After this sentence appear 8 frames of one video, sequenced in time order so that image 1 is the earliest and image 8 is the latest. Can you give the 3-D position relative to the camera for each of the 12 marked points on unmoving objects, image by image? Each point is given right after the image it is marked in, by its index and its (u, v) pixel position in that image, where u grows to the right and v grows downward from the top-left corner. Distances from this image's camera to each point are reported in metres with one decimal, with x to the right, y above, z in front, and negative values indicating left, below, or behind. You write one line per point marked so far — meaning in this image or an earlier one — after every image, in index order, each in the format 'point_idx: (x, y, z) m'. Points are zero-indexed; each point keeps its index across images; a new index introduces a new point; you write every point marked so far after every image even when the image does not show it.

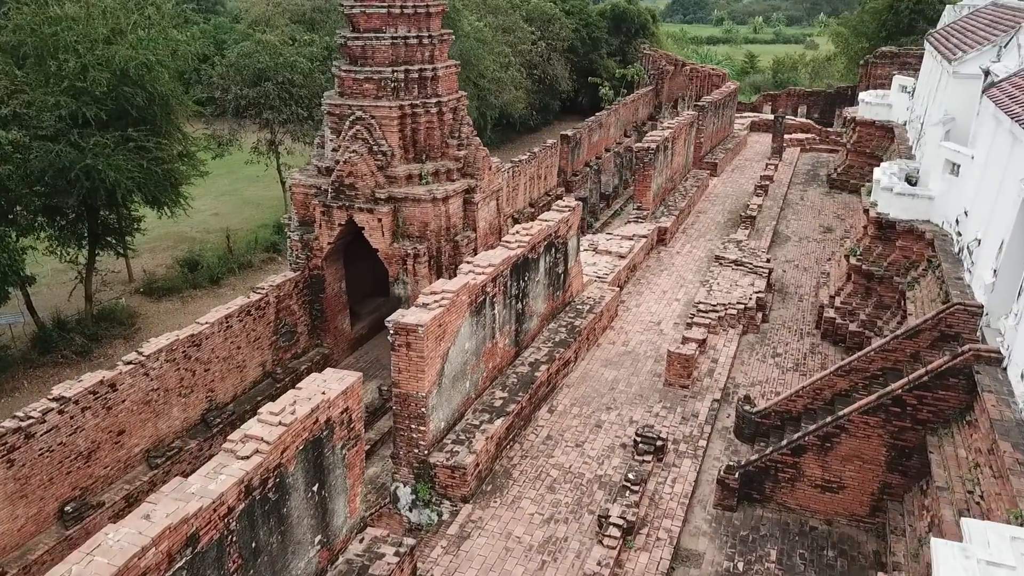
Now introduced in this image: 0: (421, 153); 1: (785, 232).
0: (-1.7, +2.4, +14.5) m
1: (+6.1, +1.2, +18.1) m
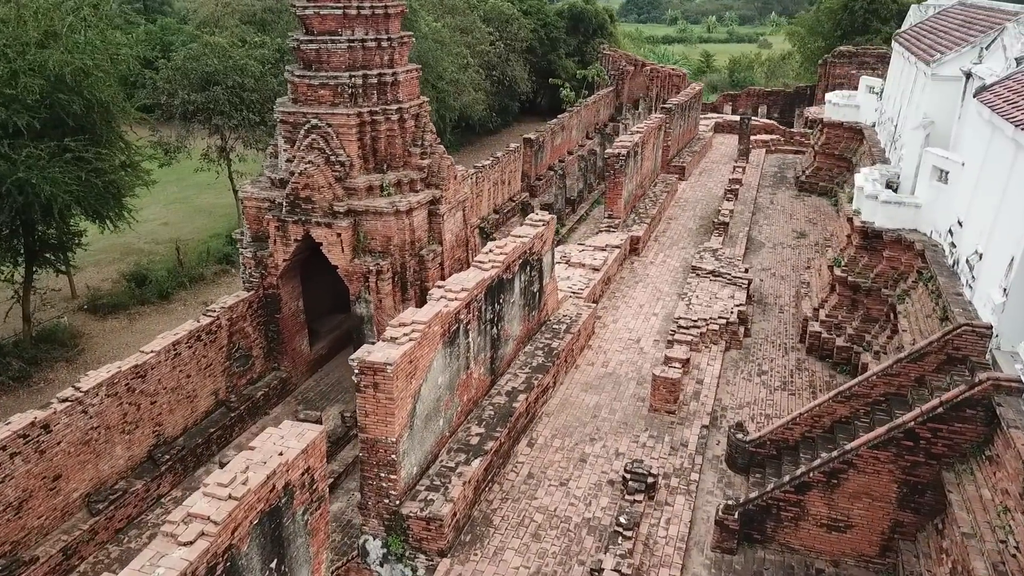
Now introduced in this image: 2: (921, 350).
0: (-2.2, +2.1, +13.7) m
1: (+5.3, +1.1, +17.6) m
2: (+4.0, -0.6, +8.0) m
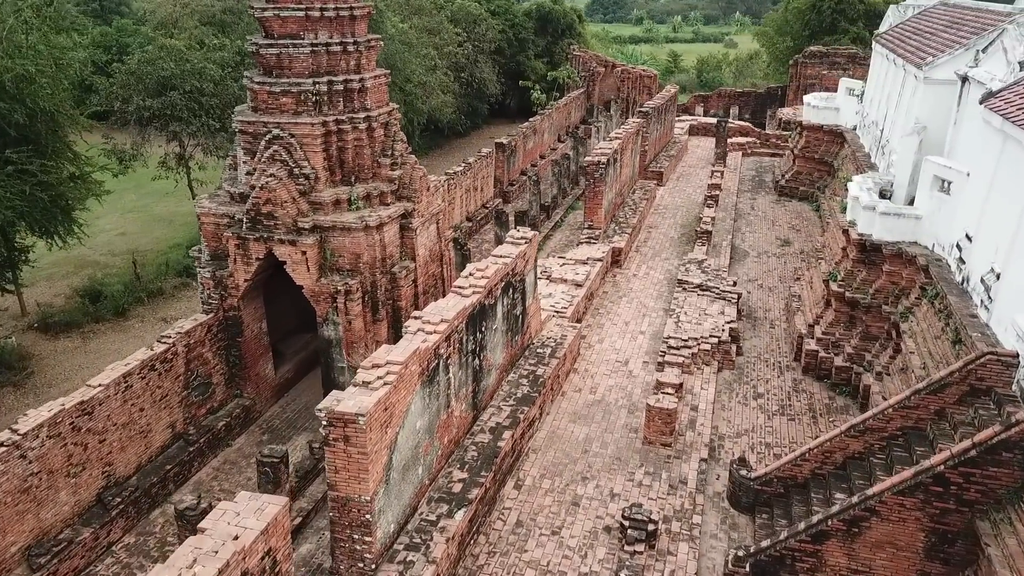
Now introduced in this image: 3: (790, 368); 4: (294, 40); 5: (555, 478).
0: (-2.6, +1.8, +12.8) m
1: (+4.8, +0.9, +17.0) m
2: (+3.9, -0.8, +7.4) m
3: (+4.0, -1.1, +11.6) m
4: (-3.3, +3.8, +12.3) m
5: (+0.5, -2.0, +8.5) m
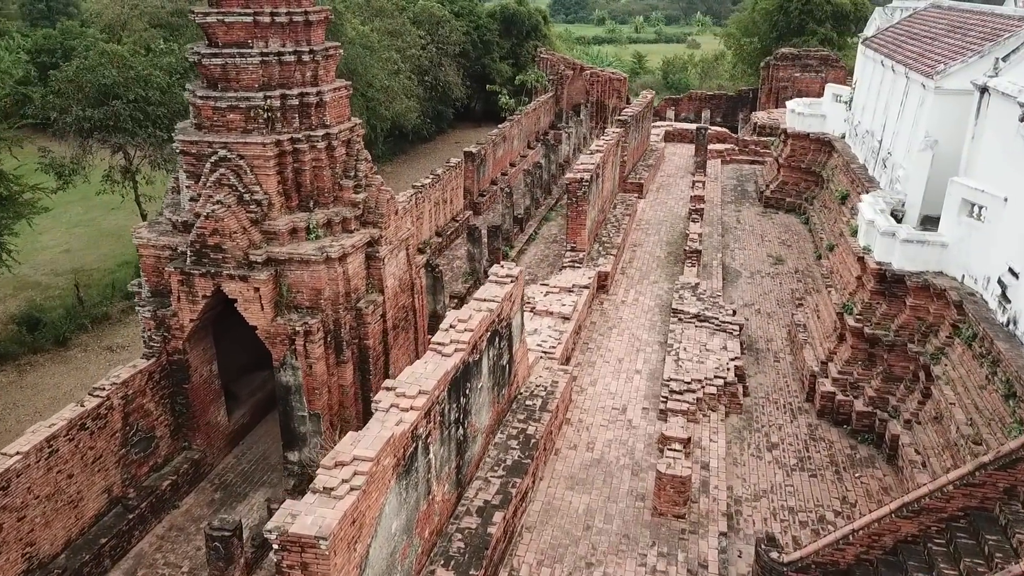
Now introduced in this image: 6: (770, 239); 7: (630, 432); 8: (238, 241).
0: (-2.9, +1.2, +11.4) m
1: (+4.3, +0.4, +16.0) m
2: (+3.9, -1.3, +6.3) m
3: (+3.8, -1.6, +10.5) m
4: (-3.6, +3.2, +10.9) m
5: (+0.4, -2.5, +7.2) m
6: (+5.7, +1.1, +17.7) m
7: (+1.4, -1.7, +9.6) m
8: (-3.6, +0.6, +10.7) m
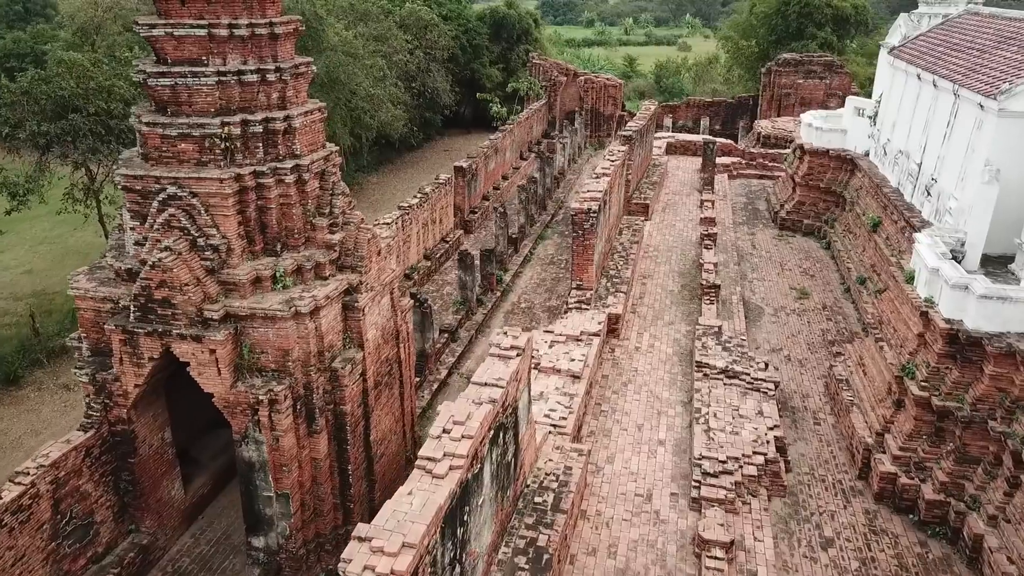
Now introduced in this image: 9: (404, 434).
0: (-2.9, +0.6, +9.8) m
1: (+4.3, -0.2, +14.4) m
2: (+4.0, -1.9, +4.7) m
3: (+3.8, -2.3, +9.0) m
4: (-3.6, +2.5, +9.2) m
5: (+0.5, -3.2, +5.6) m
6: (+5.6, +0.4, +16.2) m
7: (+1.4, -2.4, +8.0) m
8: (-3.6, -0.1, +9.0) m
9: (-1.6, -2.1, +11.9) m
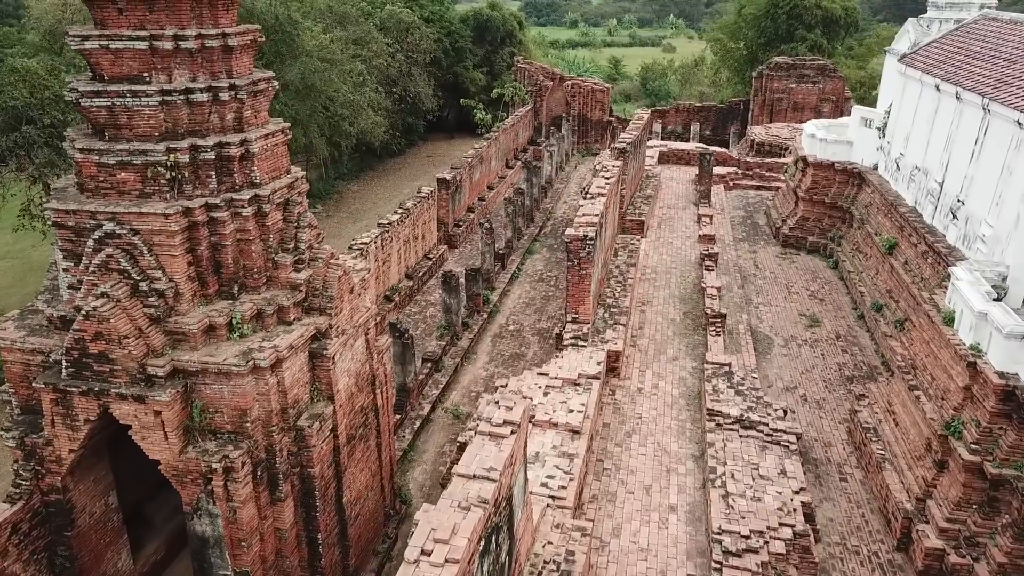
0: (-3.0, +0.1, +8.6) m
1: (+4.1, -0.7, +13.3) m
2: (+4.0, -2.4, +3.6) m
3: (+3.7, -2.7, +7.9) m
4: (-3.7, +2.0, +8.0) m
5: (+0.5, -3.6, +4.5) m
6: (+5.4, -0.1, +15.2) m
7: (+1.4, -2.8, +6.8) m
8: (-3.7, -0.6, +7.8) m
9: (-1.7, -2.6, +10.7) m
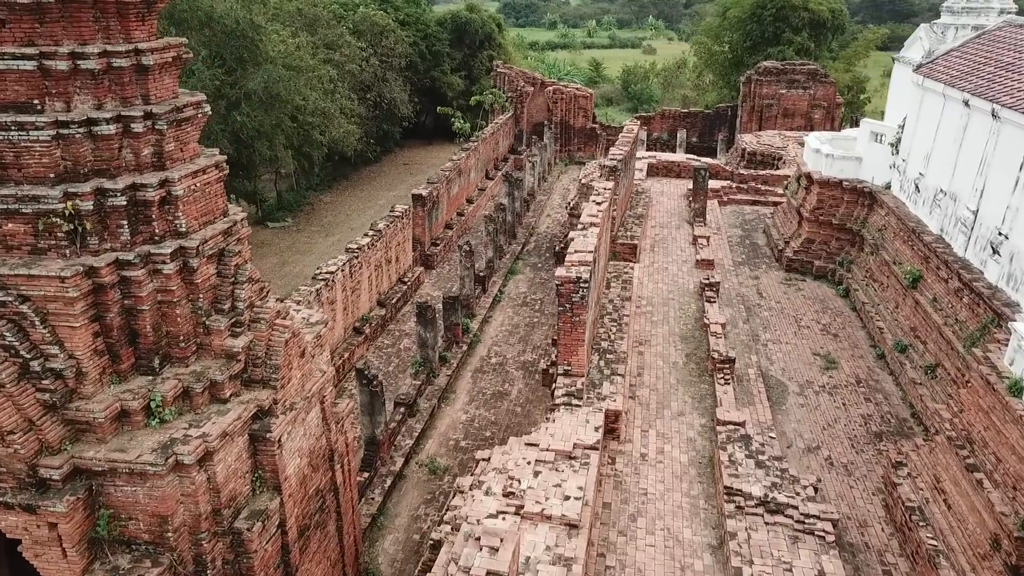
0: (-3.2, -0.6, +7.0) m
1: (+3.8, -1.3, +11.9) m
2: (+4.0, -3.0, +2.2) m
3: (+3.6, -3.3, +6.5) m
4: (-3.9, +1.4, +6.4) m
5: (+0.4, -4.2, +3.0) m
6: (+5.0, -0.6, +13.8) m
7: (+1.3, -3.4, +5.4) m
8: (-3.8, -1.2, +6.2) m
9: (-1.9, -3.3, +9.1) m
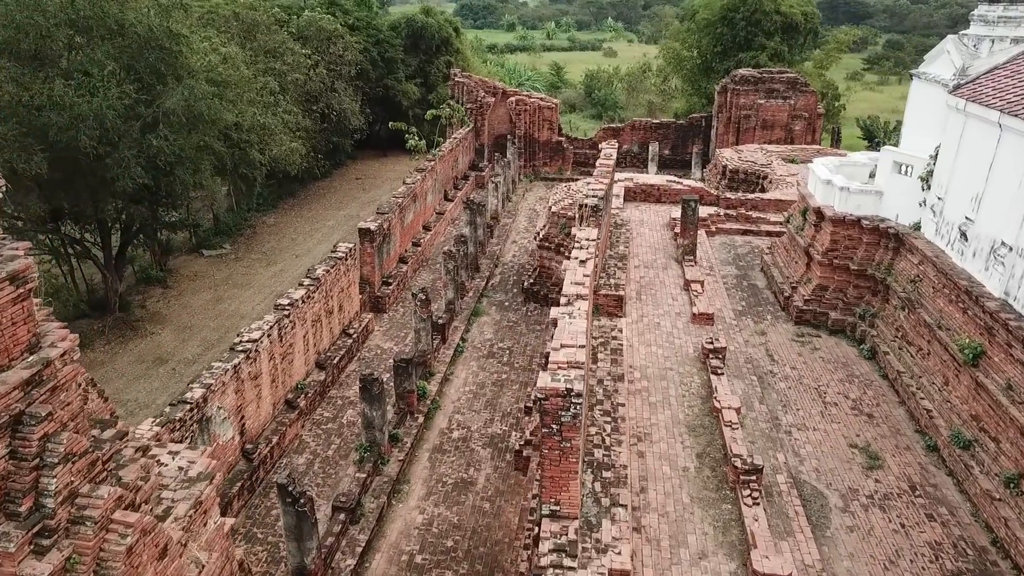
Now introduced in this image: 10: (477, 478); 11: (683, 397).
0: (-3.3, -1.7, +4.3) m
1: (+3.5, -2.3, +9.5) m
2: (+4.0, -3.9, -0.2) m
3: (+3.5, -4.3, +4.0) m
4: (-4.0, +0.3, +3.6) m
5: (+0.5, -5.3, +0.4) m
6: (+4.6, -1.6, +11.4) m
7: (+1.3, -4.4, +2.8) m
8: (-3.9, -2.3, +3.4) m
9: (-2.1, -4.3, +6.4) m
10: (-0.6, -3.0, +12.8) m
11: (+2.3, -1.5, +11.0) m
